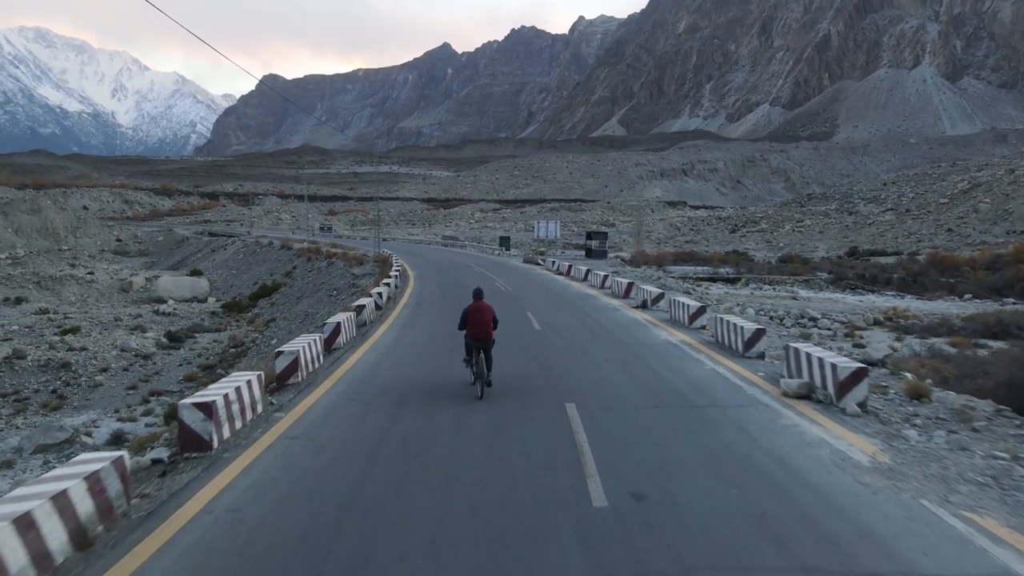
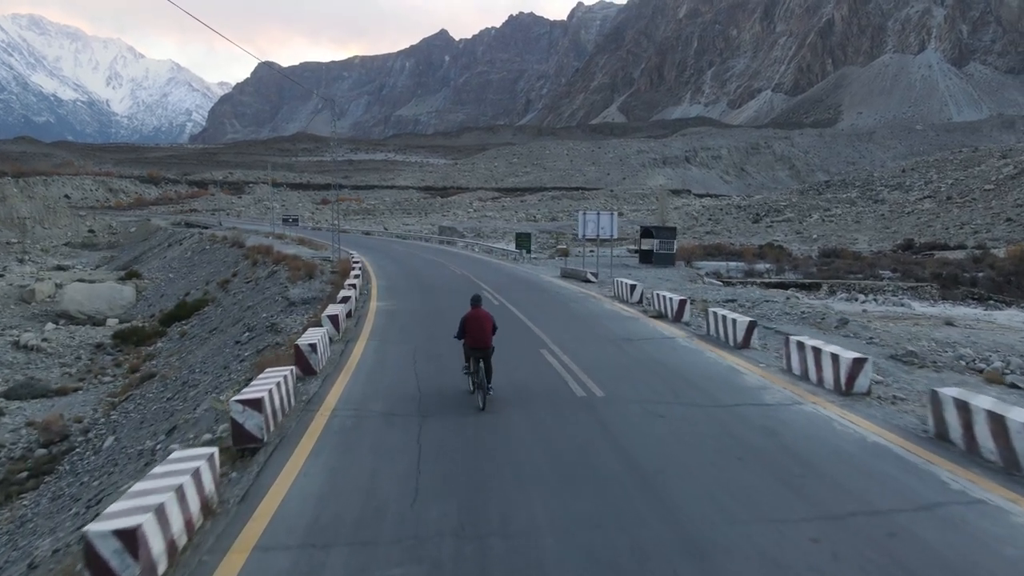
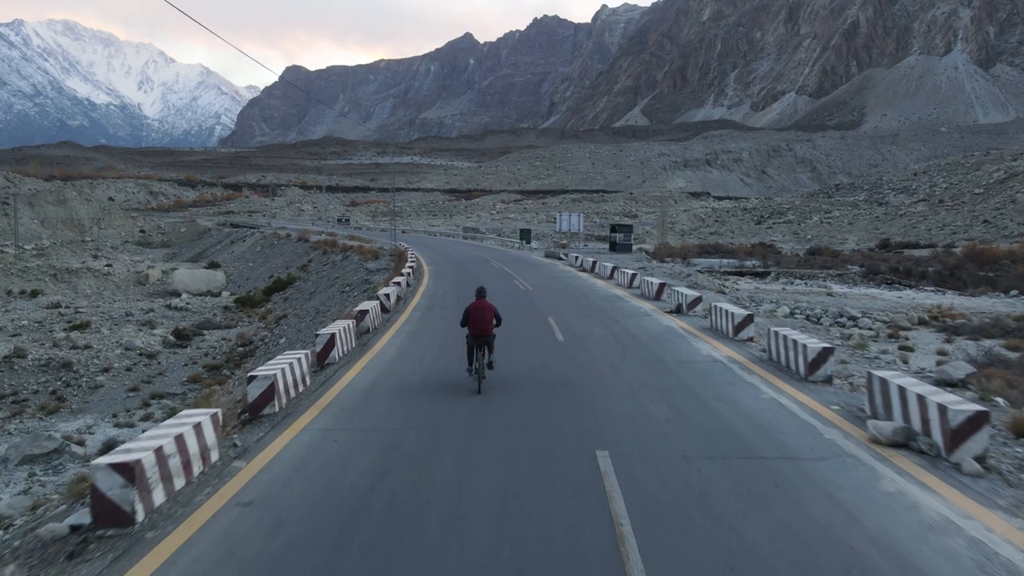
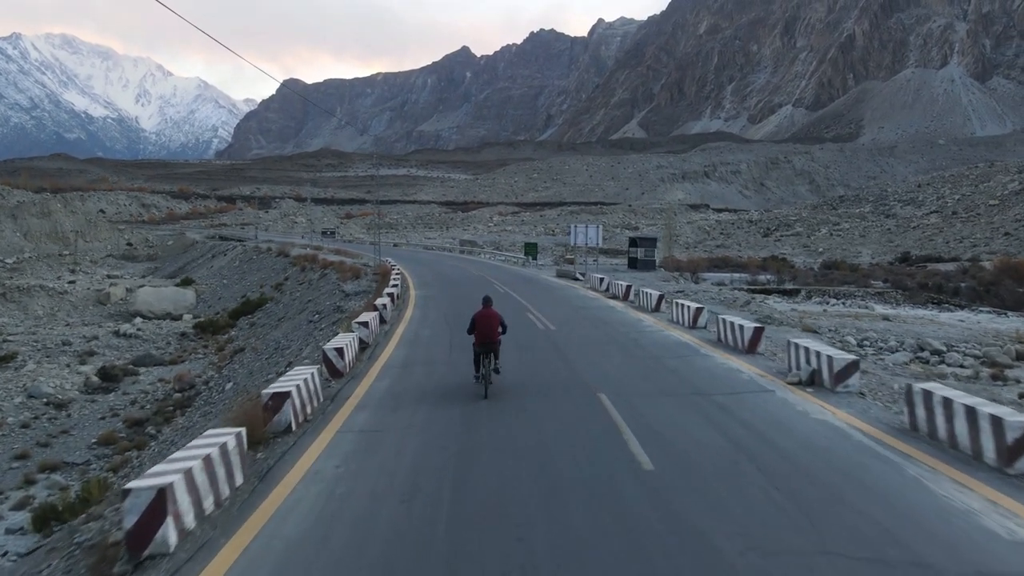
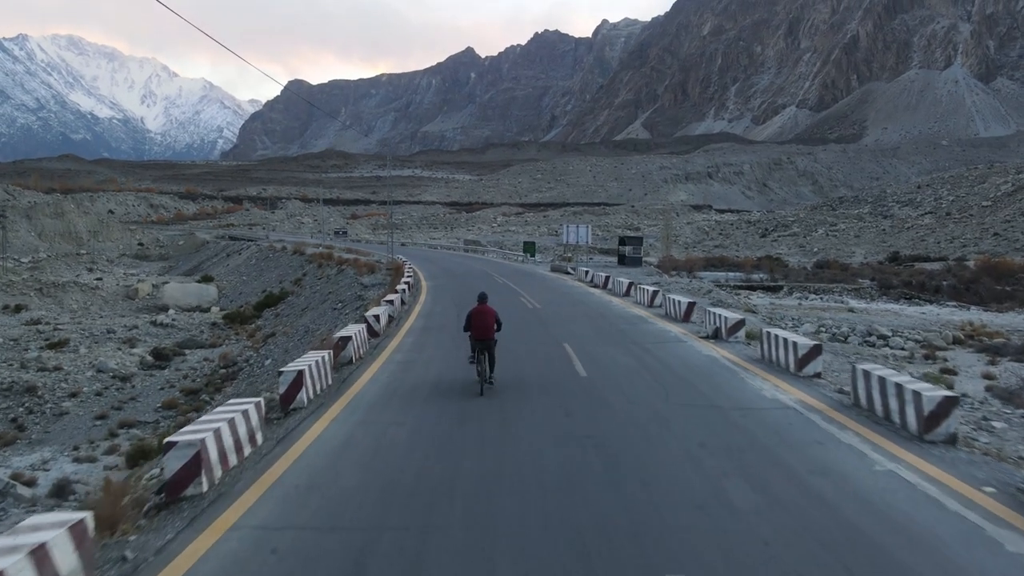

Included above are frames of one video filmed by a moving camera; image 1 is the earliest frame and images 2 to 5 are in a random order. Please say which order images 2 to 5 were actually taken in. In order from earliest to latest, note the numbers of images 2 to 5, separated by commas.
3, 5, 4, 2
